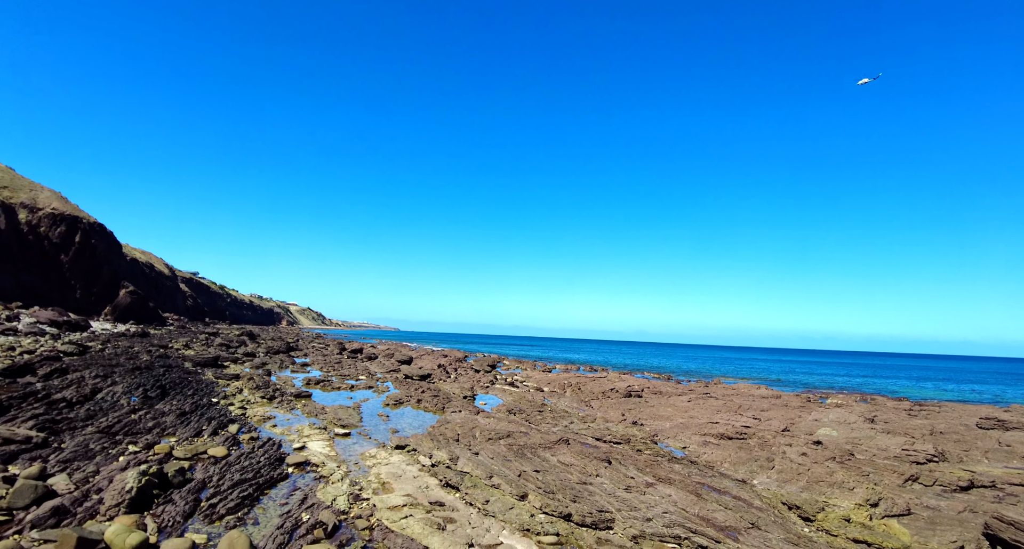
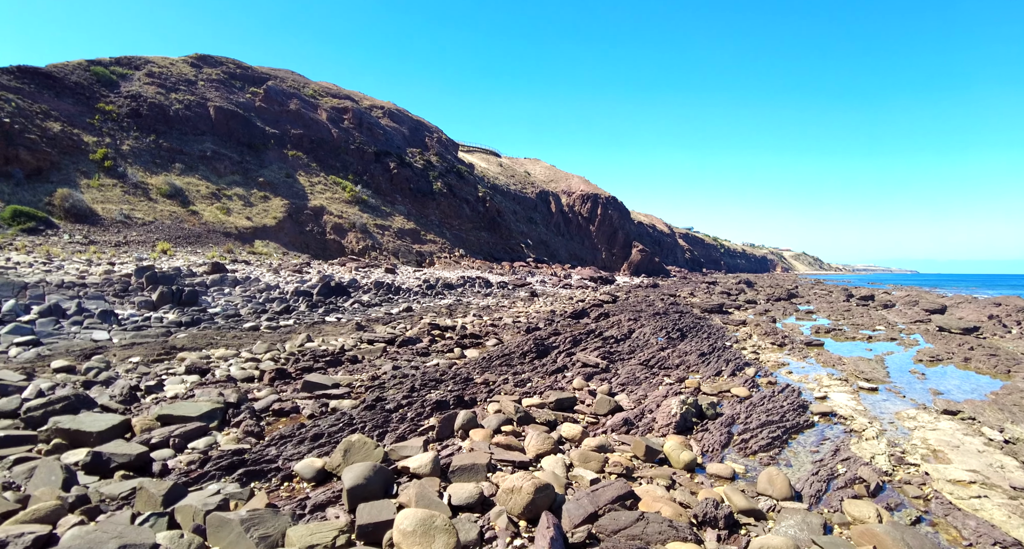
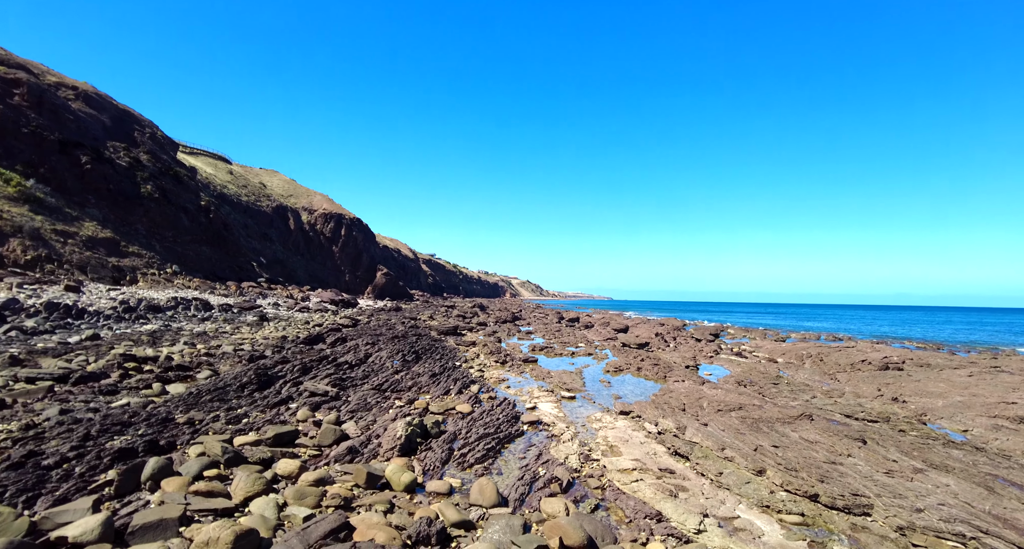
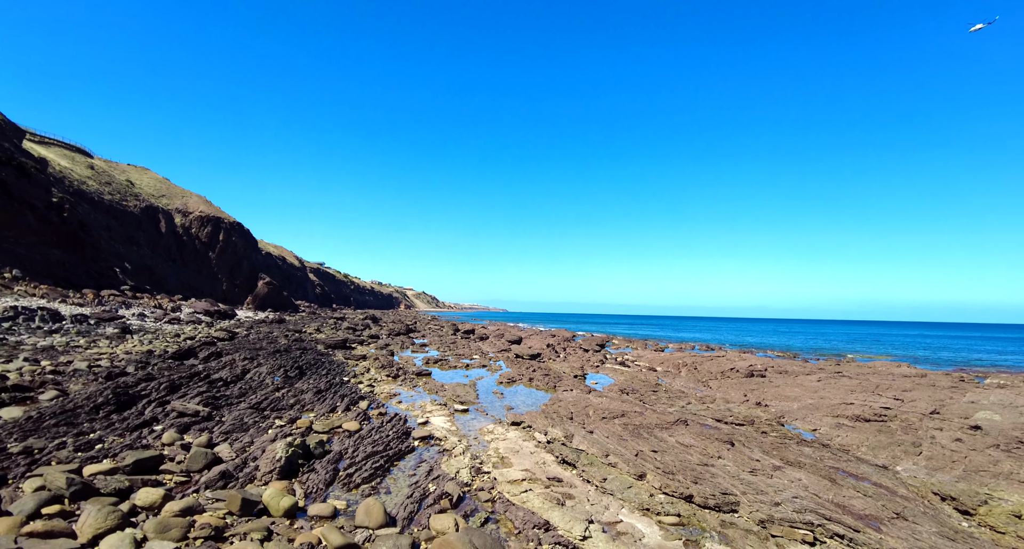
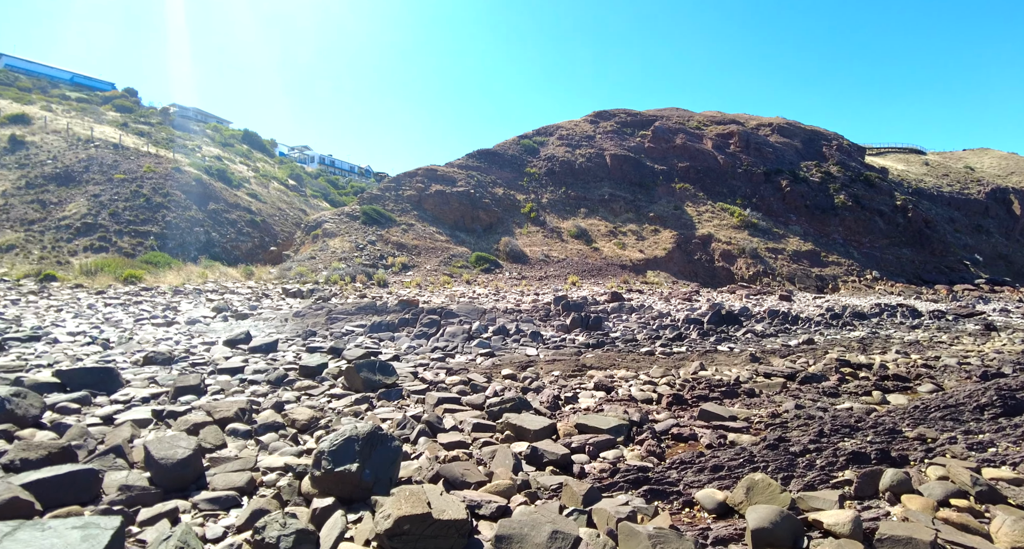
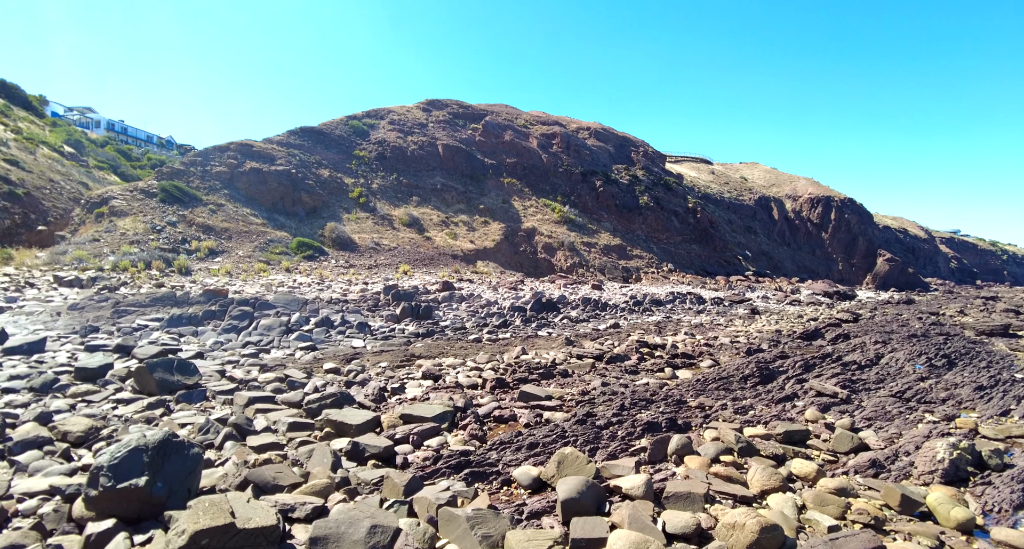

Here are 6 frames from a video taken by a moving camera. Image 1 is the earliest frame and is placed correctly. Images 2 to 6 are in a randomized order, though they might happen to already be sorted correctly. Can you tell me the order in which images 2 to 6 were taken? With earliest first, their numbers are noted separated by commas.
4, 3, 2, 6, 5
